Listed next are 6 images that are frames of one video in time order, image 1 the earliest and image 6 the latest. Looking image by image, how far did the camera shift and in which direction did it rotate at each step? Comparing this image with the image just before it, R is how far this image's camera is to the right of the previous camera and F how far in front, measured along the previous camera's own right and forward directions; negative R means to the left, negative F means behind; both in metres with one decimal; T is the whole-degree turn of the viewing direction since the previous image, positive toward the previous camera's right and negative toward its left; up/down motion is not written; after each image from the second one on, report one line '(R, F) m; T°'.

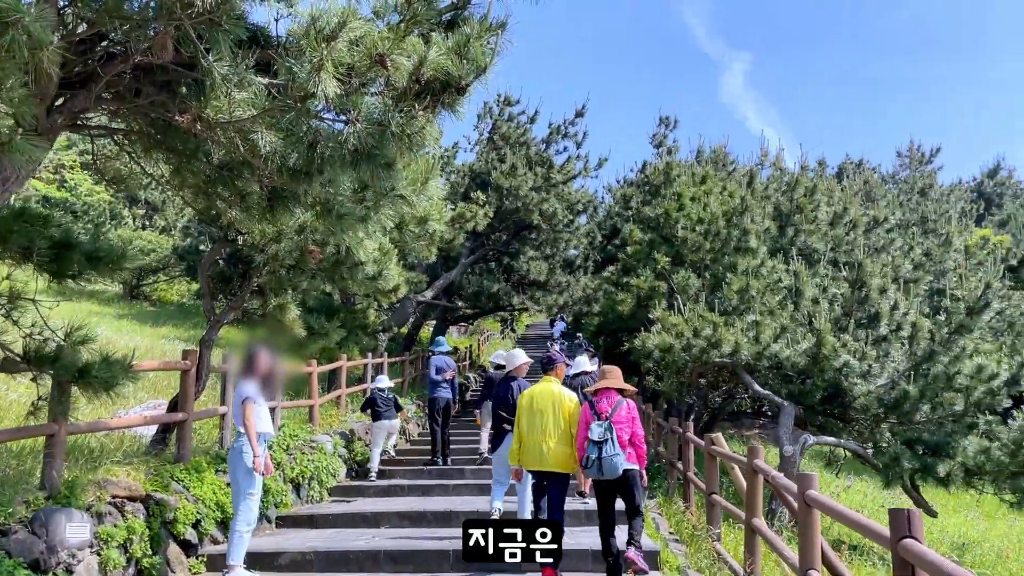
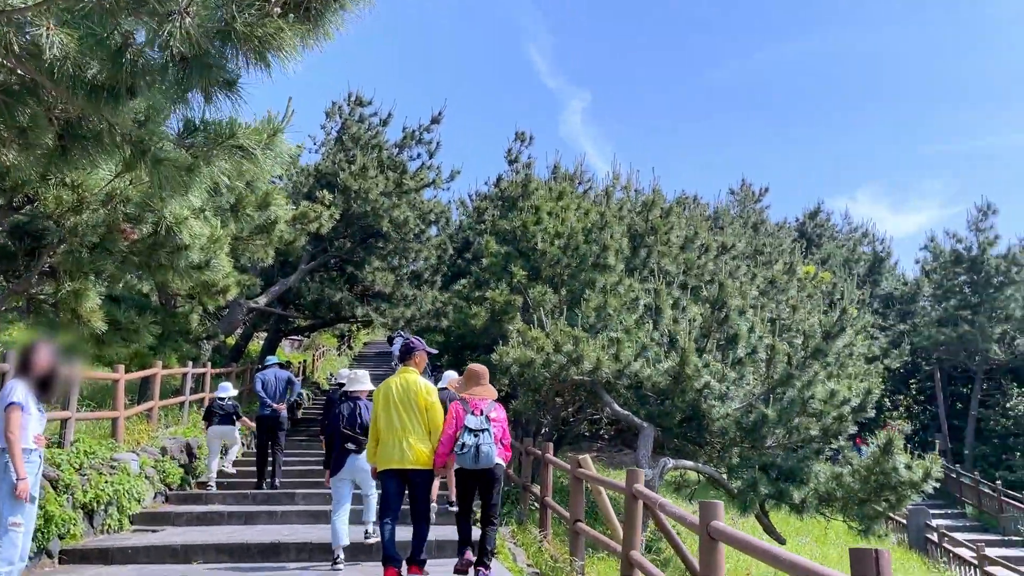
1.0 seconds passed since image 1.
(-0.1, +0.8) m; +11°
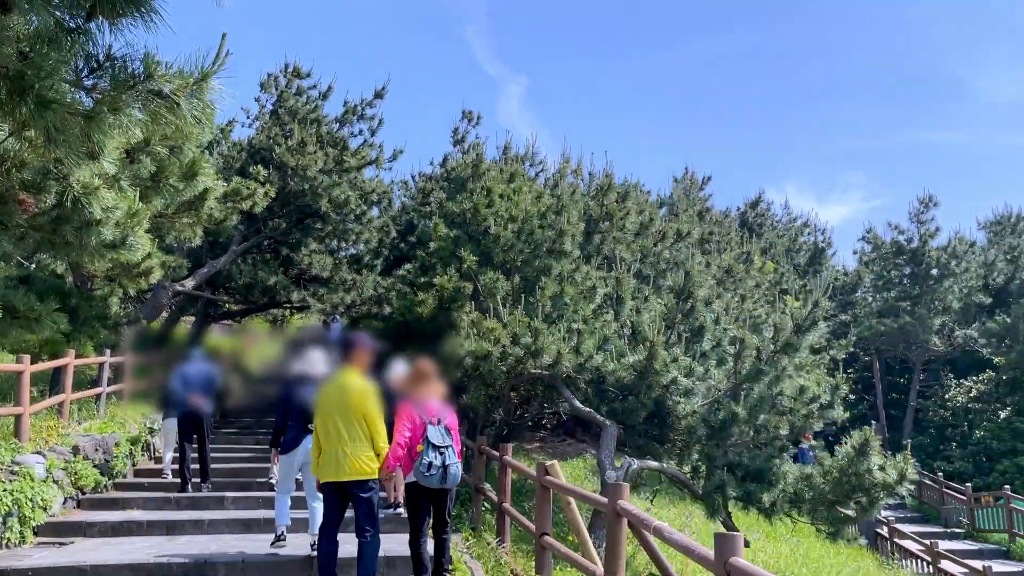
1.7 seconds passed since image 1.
(-0.2, +0.7) m; +4°
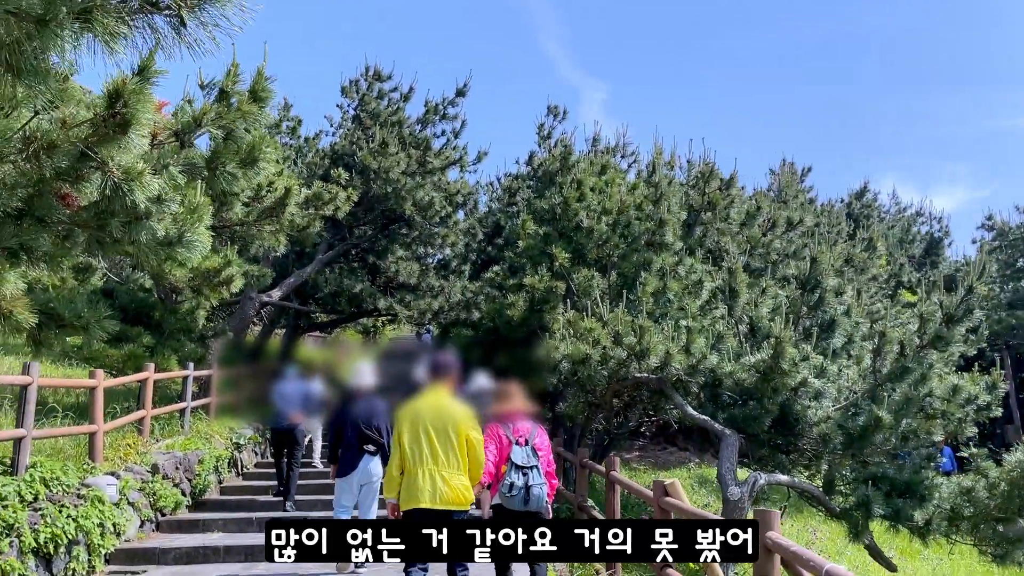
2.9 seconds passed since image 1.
(-0.1, +0.8) m; -6°
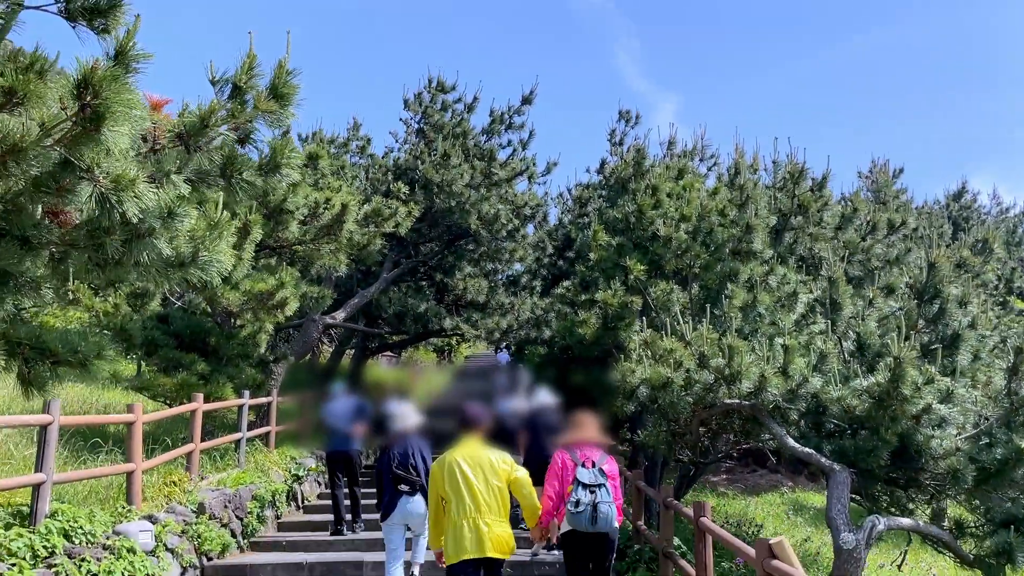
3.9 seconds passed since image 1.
(+0.1, +0.8) m; -5°
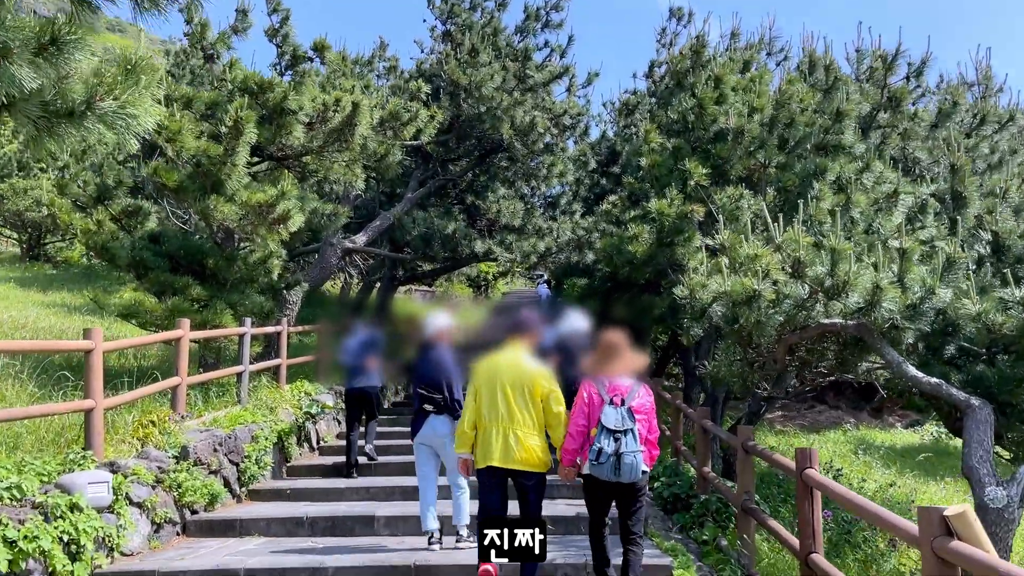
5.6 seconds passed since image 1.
(0.0, +1.4) m; -3°
